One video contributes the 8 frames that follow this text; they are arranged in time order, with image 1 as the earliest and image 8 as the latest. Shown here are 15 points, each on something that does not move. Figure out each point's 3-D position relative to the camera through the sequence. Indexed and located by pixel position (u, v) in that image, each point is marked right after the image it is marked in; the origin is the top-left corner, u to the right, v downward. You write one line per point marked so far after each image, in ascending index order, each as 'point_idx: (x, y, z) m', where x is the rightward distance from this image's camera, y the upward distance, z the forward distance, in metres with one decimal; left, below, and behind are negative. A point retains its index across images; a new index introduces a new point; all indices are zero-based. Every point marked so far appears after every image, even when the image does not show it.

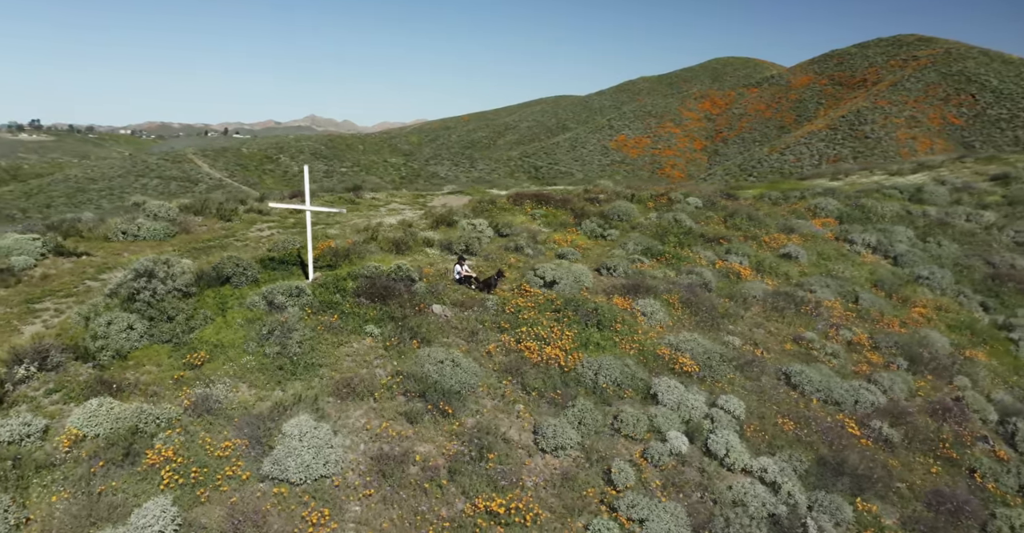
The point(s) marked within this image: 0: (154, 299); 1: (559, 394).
0: (-10.6, -1.0, +15.0) m
1: (+1.1, -3.0, +12.2) m
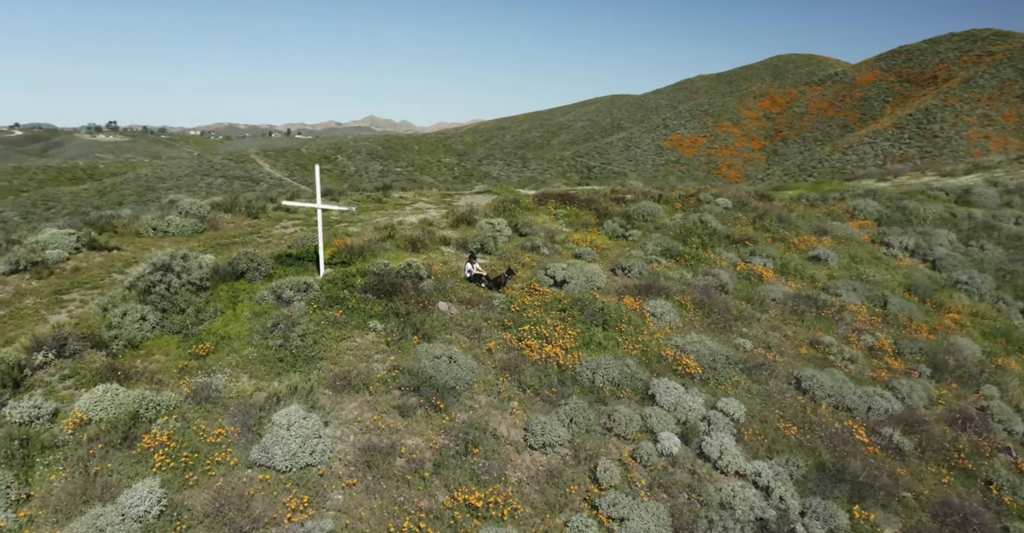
0: (-10.5, -0.8, +15.6) m
1: (+1.0, -3.0, +12.1) m
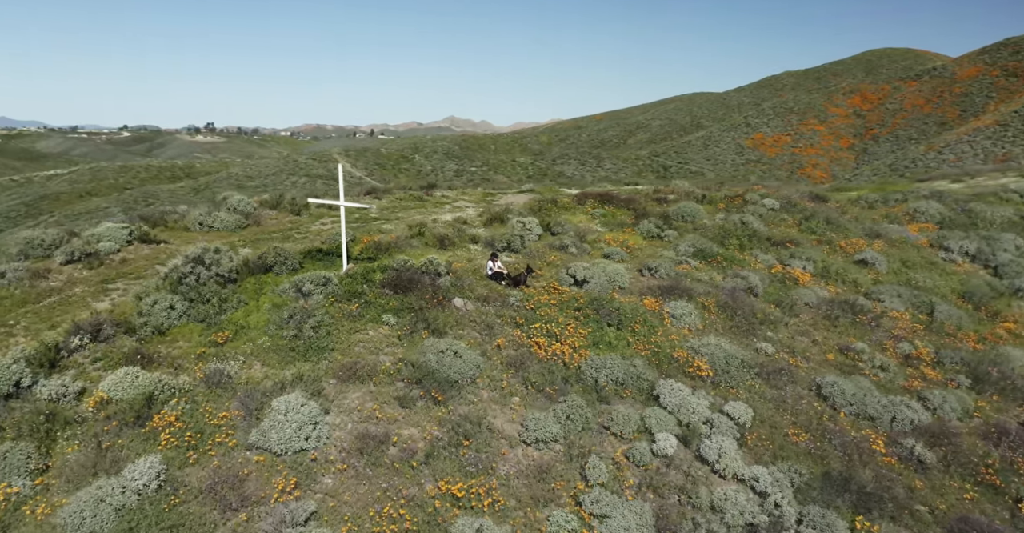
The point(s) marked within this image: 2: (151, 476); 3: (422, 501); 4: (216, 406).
0: (-10.1, -0.5, +16.5) m
1: (+1.0, -2.9, +12.1) m
2: (-5.7, -3.3, +8.2) m
3: (-1.5, -3.9, +8.4) m
4: (-5.9, -2.8, +10.1) m
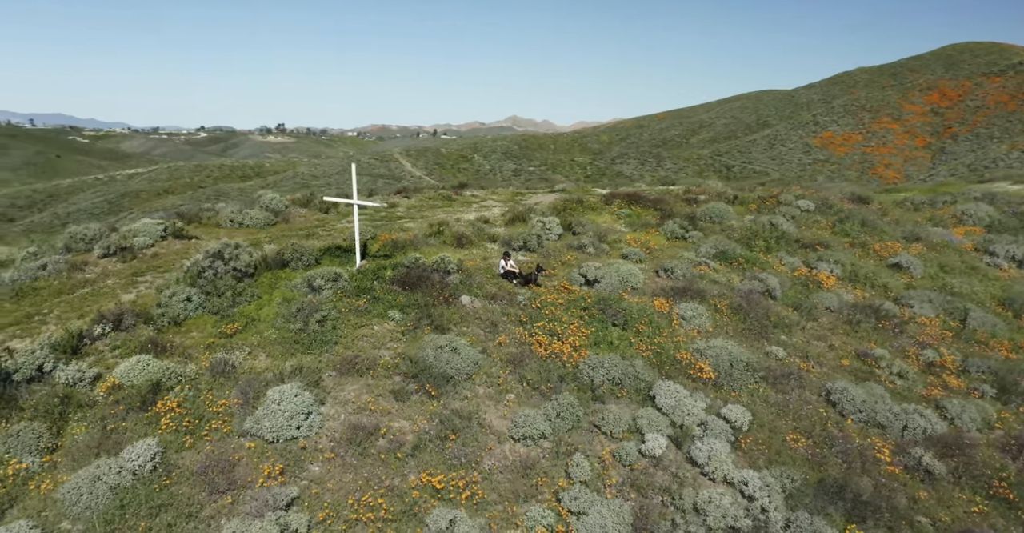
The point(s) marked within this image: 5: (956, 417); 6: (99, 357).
0: (-9.9, -0.3, +17.1) m
1: (+0.9, -2.9, +12.1) m
2: (-6.1, -3.2, +8.6) m
3: (-1.9, -3.8, +8.6) m
4: (-6.1, -2.6, +10.6) m
5: (+11.9, -4.0, +13.7) m
6: (-10.5, -2.3, +13.0) m
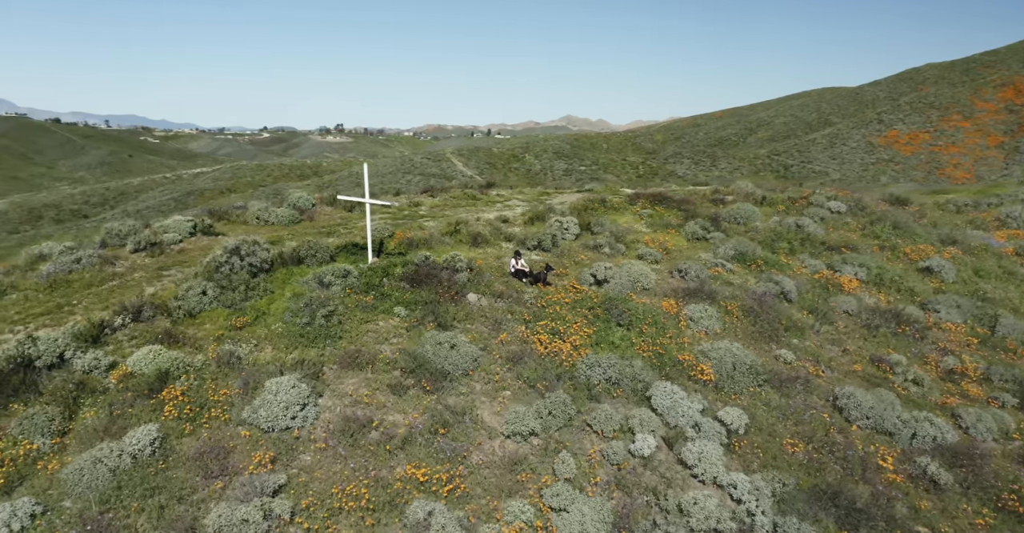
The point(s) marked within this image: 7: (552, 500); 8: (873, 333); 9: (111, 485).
0: (-9.8, -0.2, +17.7) m
1: (+0.8, -2.8, +12.2) m
2: (-6.4, -3.1, +9.0) m
3: (-2.1, -3.7, +8.8) m
4: (-6.3, -2.5, +11.0) m
5: (+11.8, -4.1, +13.2) m
6: (-10.5, -2.1, +13.6) m
7: (+0.7, -4.0, +8.7) m
8: (+13.9, -2.5, +19.7) m
9: (-6.5, -3.5, +8.3) m
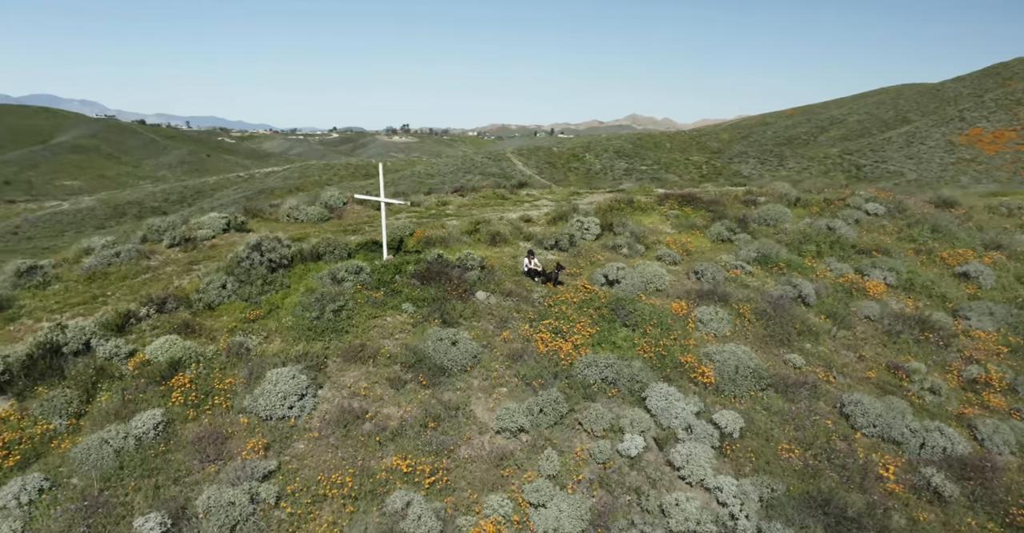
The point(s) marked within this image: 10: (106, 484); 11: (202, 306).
0: (-9.5, 0.0, +18.4) m
1: (+0.7, -2.8, +12.3) m
2: (-6.6, -3.0, +9.5) m
3: (-2.4, -3.7, +9.1) m
4: (-6.4, -2.4, +11.5) m
5: (+11.8, -4.3, +12.7) m
6: (-10.5, -1.9, +14.4) m
7: (+0.4, -4.0, +8.8) m
8: (+14.2, -2.7, +19.0) m
9: (-6.9, -3.4, +8.9) m
10: (-6.8, -3.6, +8.6) m
11: (-9.7, -1.2, +16.0) m
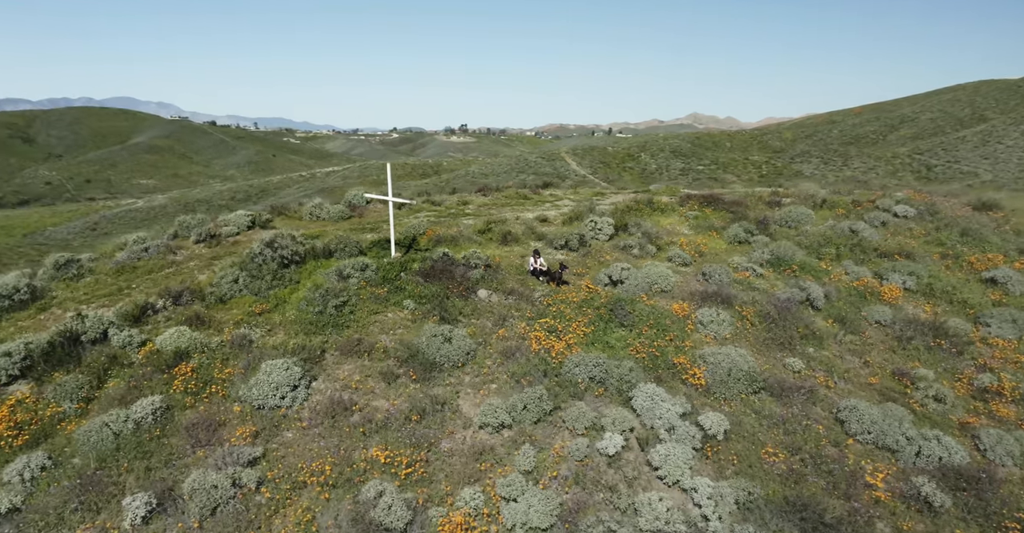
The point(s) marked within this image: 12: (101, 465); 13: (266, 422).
0: (-9.4, +0.2, +19.1) m
1: (+0.4, -2.8, +12.5) m
2: (-7.0, -2.9, +10.1) m
3: (-2.9, -3.6, +9.4) m
4: (-6.7, -2.3, +12.0) m
5: (+11.5, -4.4, +12.4) m
6: (-10.6, -1.8, +15.1) m
7: (-0.1, -3.9, +9.0) m
8: (+14.2, -2.9, +18.6) m
9: (-7.3, -3.3, +9.4) m
10: (-7.2, -3.5, +9.1) m
11: (-9.8, -1.1, +16.6) m
12: (-7.2, -3.5, +9.1) m
13: (-4.8, -3.1, +10.2) m
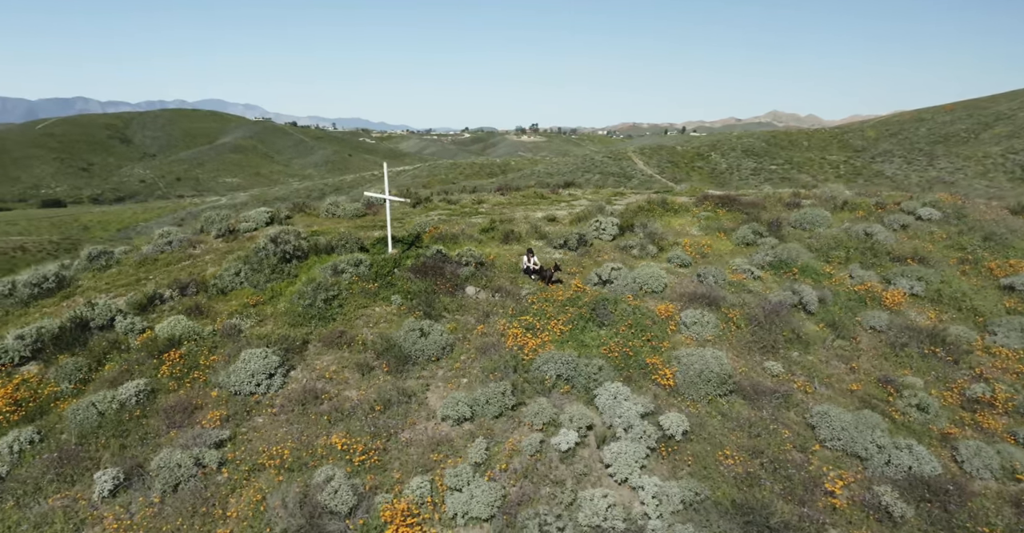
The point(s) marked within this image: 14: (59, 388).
0: (-9.8, +0.4, +19.8) m
1: (-0.3, -2.8, +12.8) m
2: (-7.9, -2.7, +10.7) m
3: (-3.8, -3.5, +9.9) m
4: (-7.5, -2.1, +12.6) m
5: (+10.7, -4.6, +12.2) m
6: (-11.3, -1.5, +15.9) m
7: (-1.0, -3.9, +9.4) m
8: (+13.7, -3.0, +18.3) m
9: (-8.2, -3.2, +10.1) m
10: (-8.1, -3.4, +9.8) m
11: (-10.3, -0.8, +17.4) m
12: (-8.1, -3.4, +9.7) m
13: (-5.7, -3.0, +10.8) m
14: (-10.0, -2.7, +11.2) m
